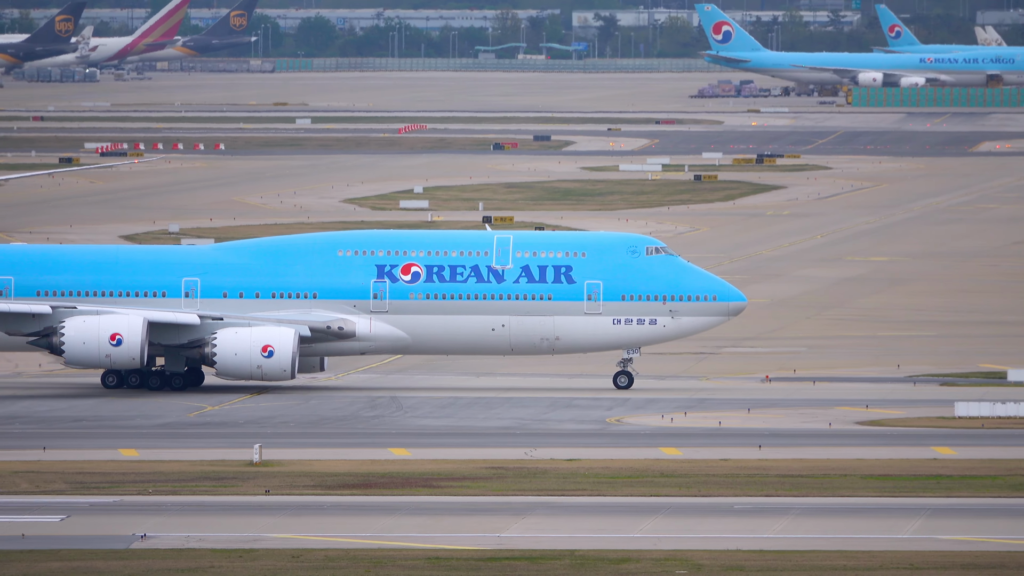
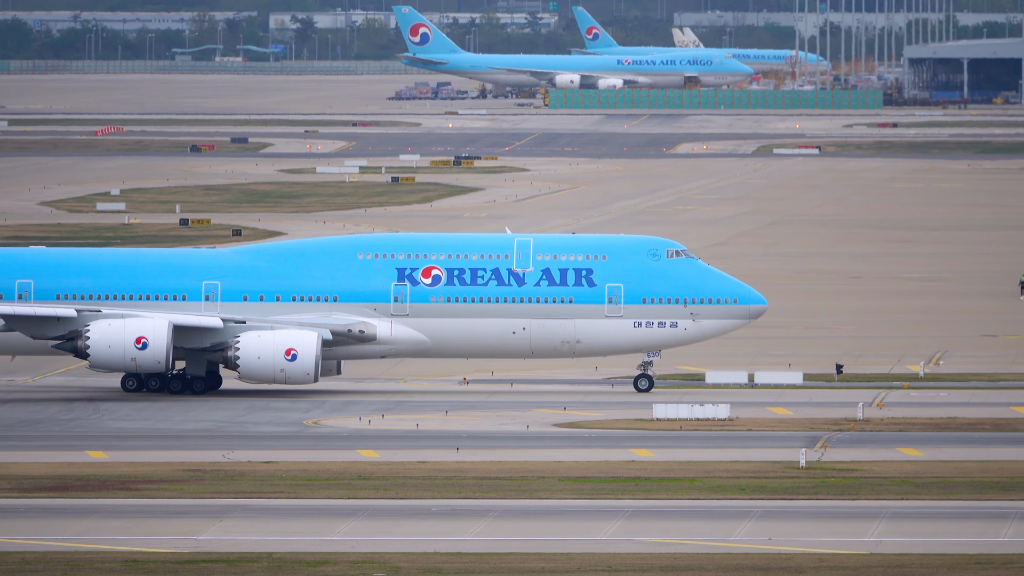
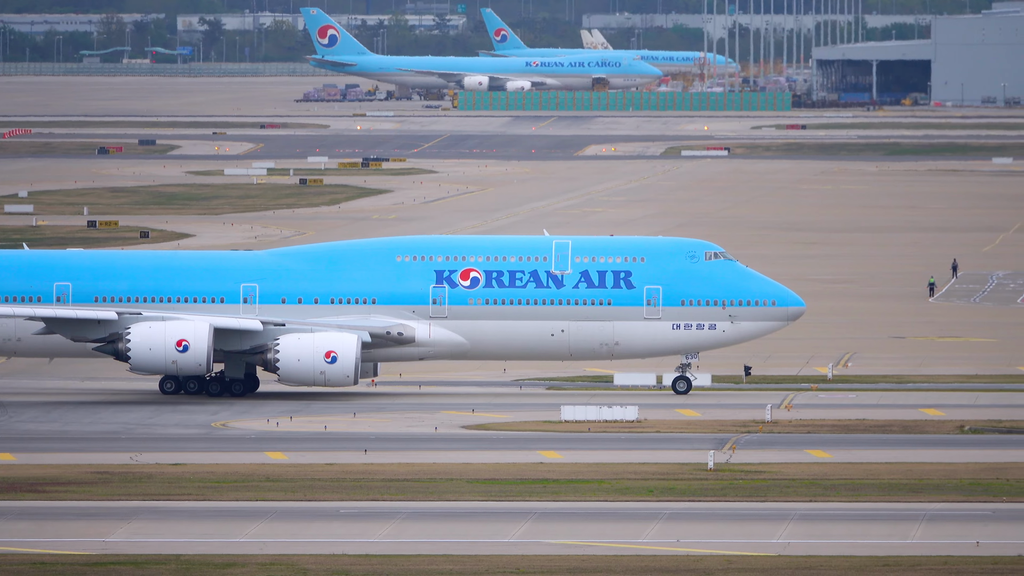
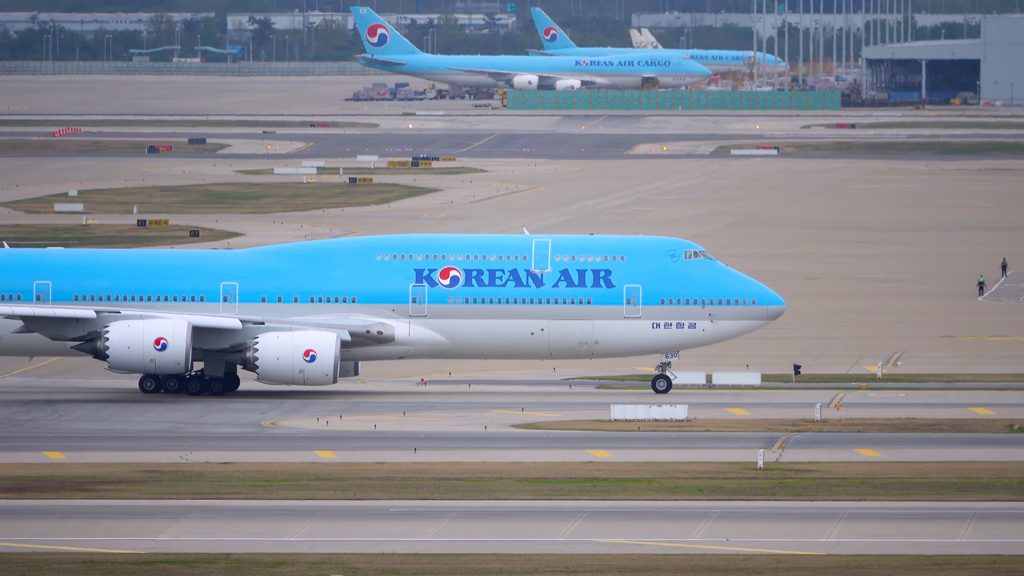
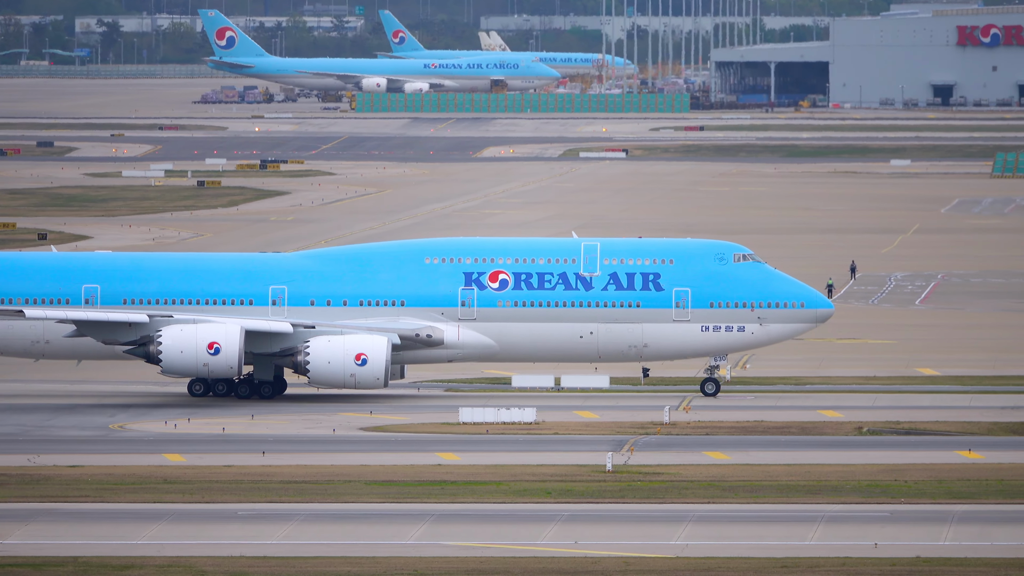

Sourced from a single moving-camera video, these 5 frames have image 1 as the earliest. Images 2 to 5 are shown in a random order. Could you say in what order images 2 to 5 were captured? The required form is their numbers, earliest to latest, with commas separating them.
2, 4, 3, 5
